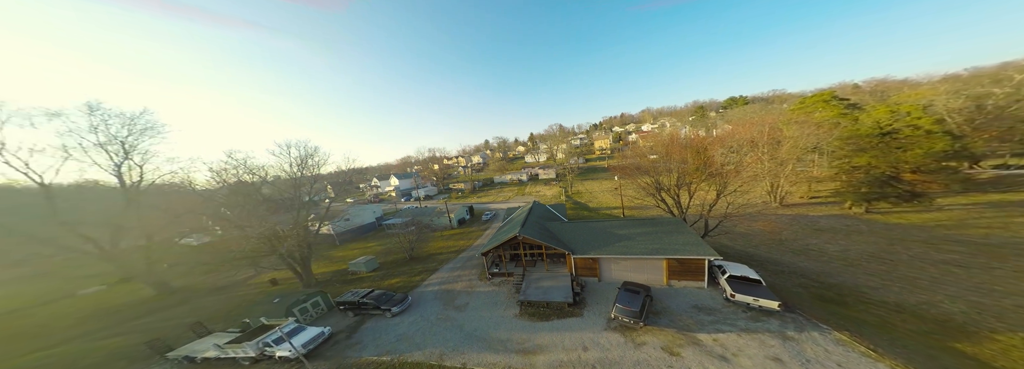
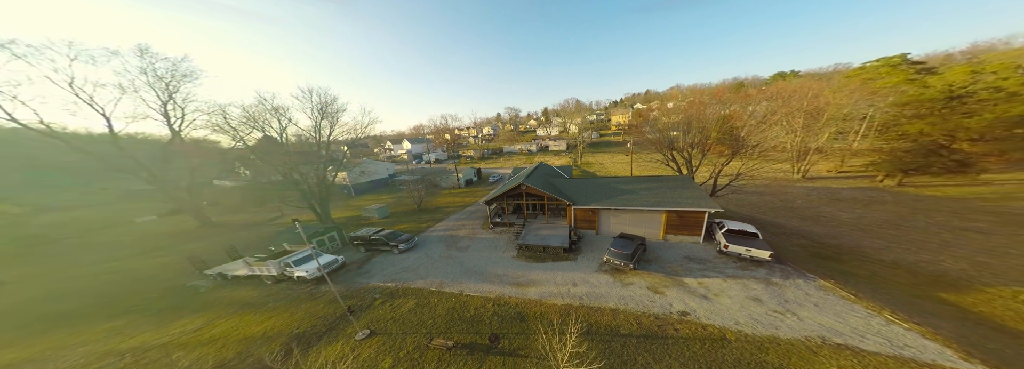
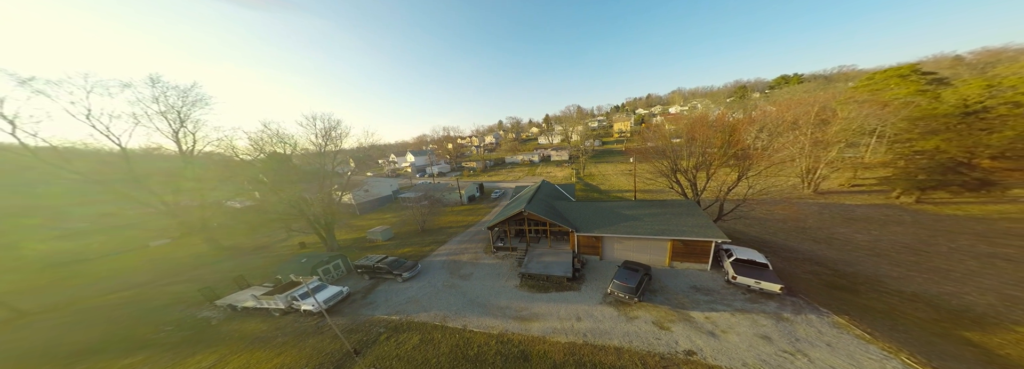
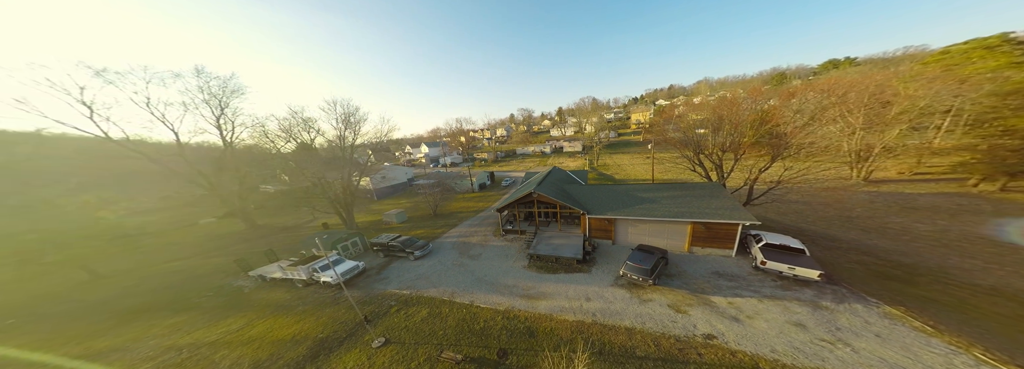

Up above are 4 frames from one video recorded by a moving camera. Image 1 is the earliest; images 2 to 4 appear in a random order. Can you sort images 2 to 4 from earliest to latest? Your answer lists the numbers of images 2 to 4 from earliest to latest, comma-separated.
3, 4, 2
